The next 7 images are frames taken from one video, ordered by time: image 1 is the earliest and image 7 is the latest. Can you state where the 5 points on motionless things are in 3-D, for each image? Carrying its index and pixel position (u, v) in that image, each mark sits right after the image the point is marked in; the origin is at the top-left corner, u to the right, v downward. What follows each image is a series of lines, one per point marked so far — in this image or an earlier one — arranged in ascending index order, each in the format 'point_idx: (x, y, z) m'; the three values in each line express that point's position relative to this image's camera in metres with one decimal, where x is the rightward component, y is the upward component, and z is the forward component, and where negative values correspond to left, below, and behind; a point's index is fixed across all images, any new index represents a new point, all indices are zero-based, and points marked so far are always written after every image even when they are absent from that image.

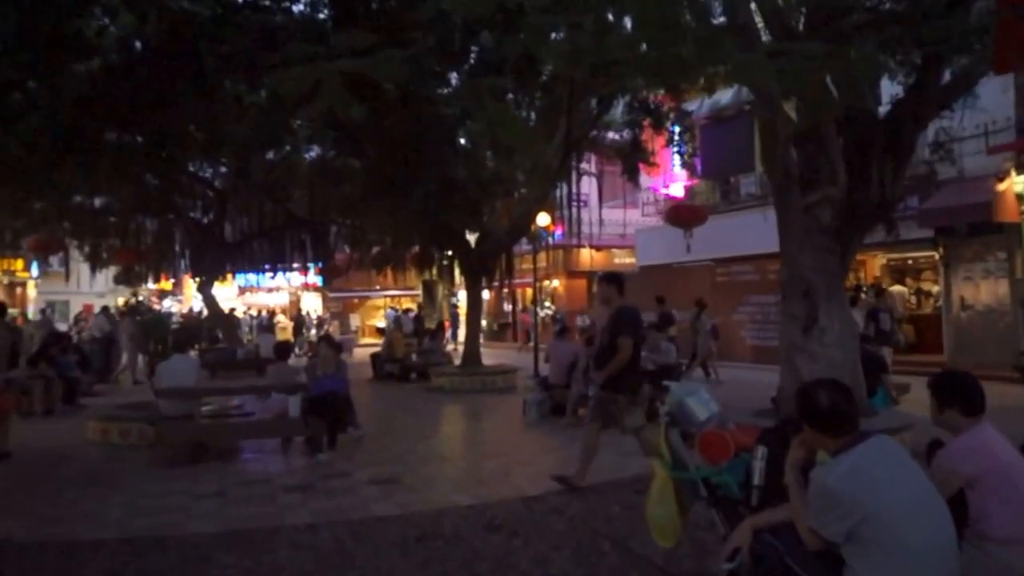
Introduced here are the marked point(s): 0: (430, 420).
0: (-1.2, -2.0, +14.3) m
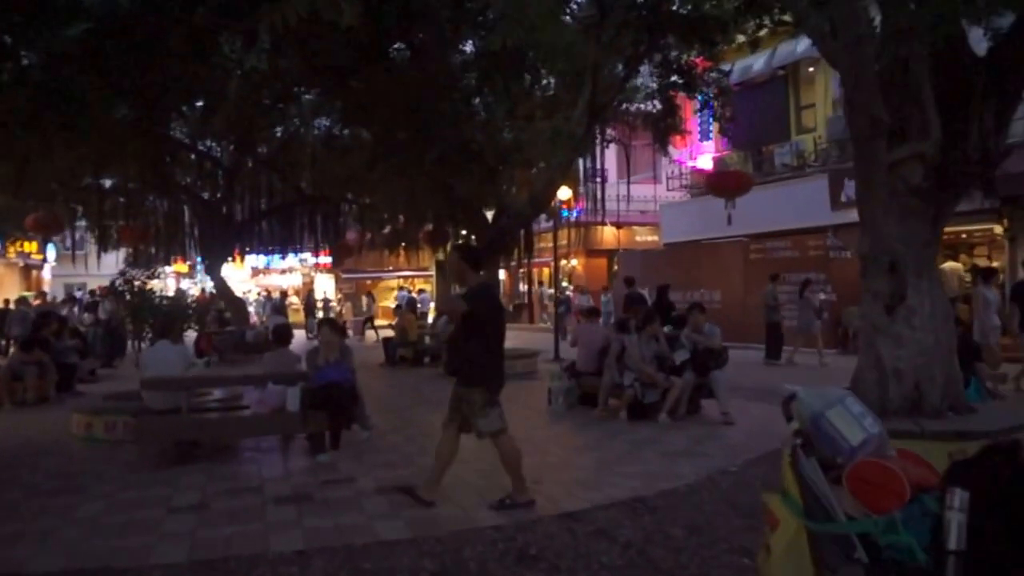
0: (-0.9, -1.7, +13.0) m
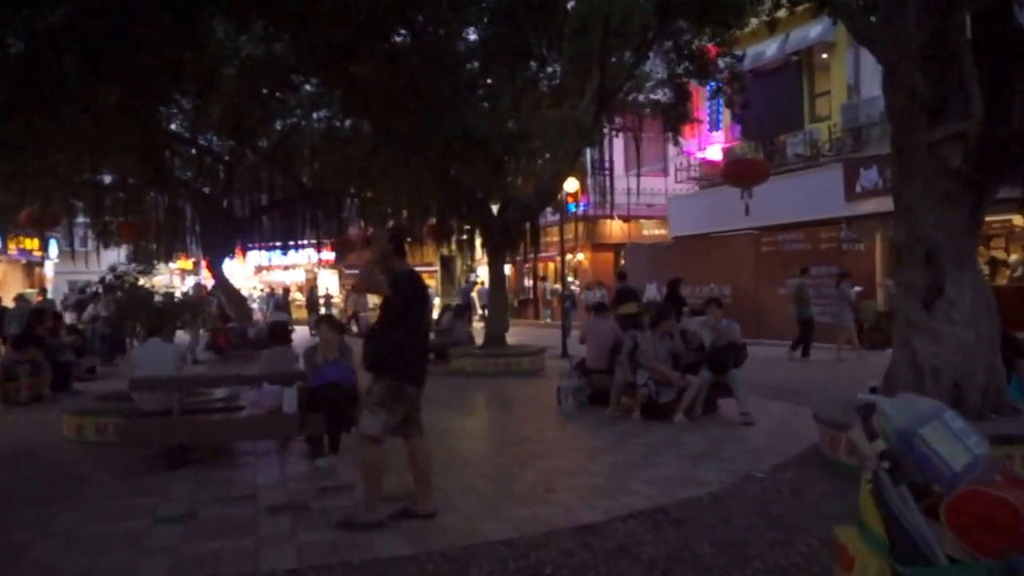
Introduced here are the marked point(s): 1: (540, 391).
0: (-0.8, -1.6, +12.5) m
1: (+0.4, -1.5, +14.3) m
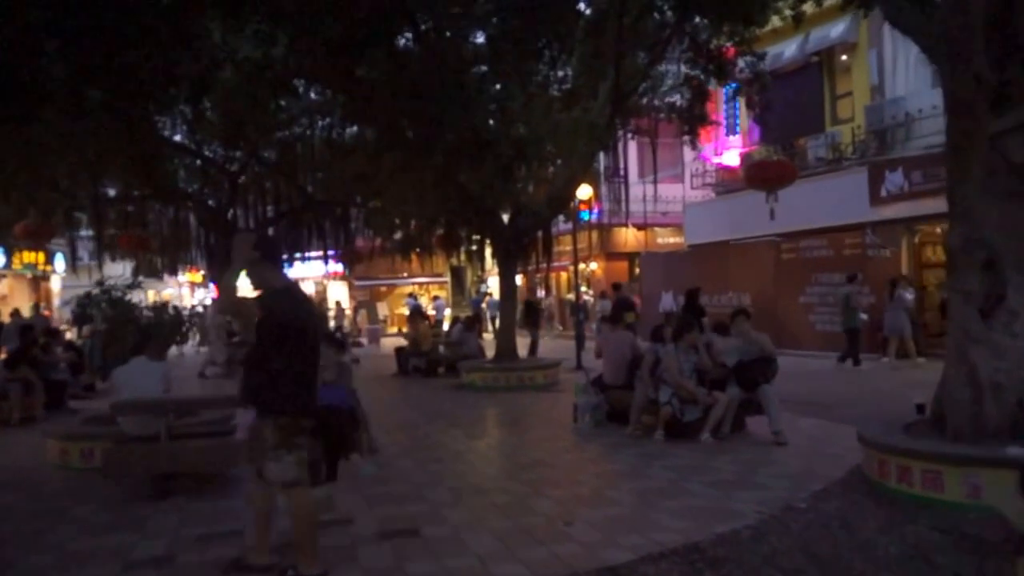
0: (-0.6, -1.7, +11.8) m
1: (+0.6, -1.7, +13.6) m
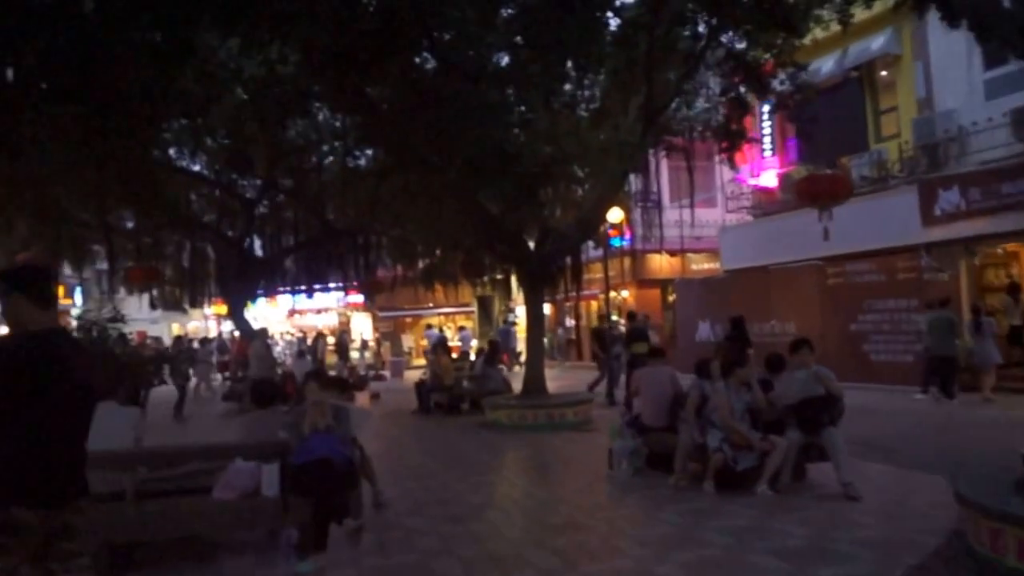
0: (-0.3, -2.1, +10.6) m
1: (+0.9, -2.0, +12.3) m
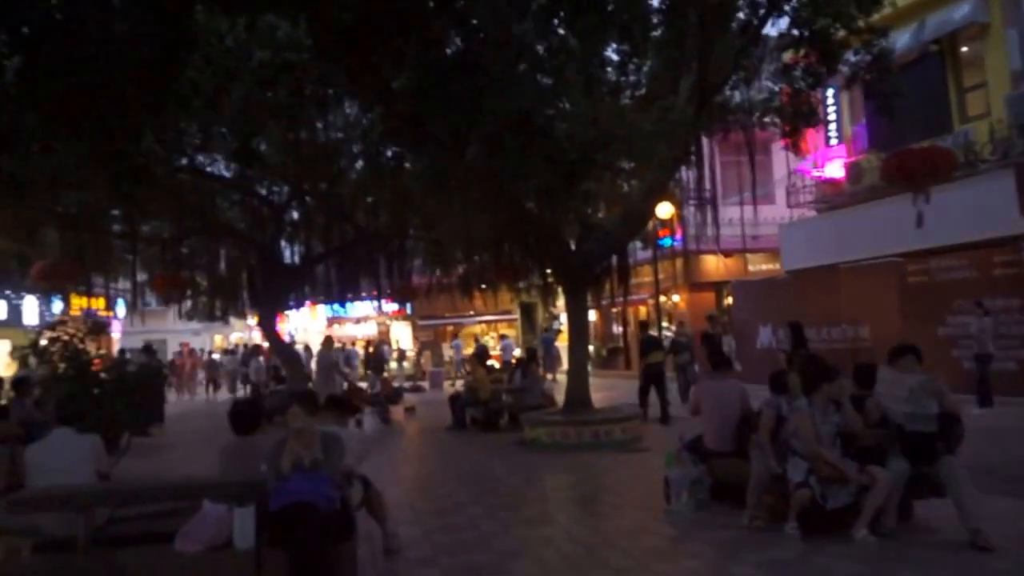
0: (0.0, -2.1, +8.9) m
1: (+1.4, -2.0, +10.6) m
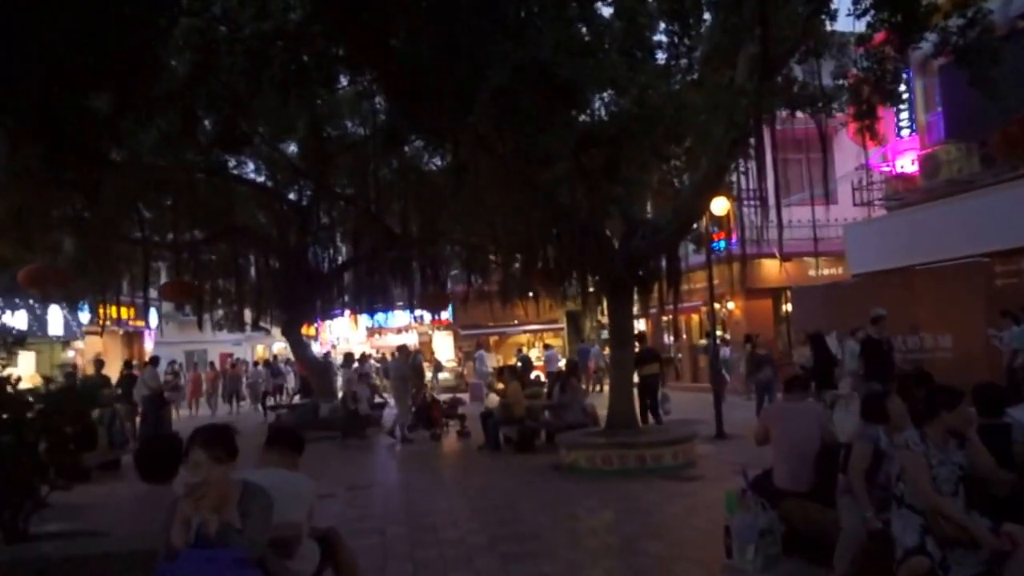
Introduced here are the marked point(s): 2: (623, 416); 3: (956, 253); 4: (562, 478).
0: (+0.2, -2.1, +7.1) m
1: (+1.6, -2.0, +8.8) m
2: (+1.6, -1.8, +14.5) m
3: (+8.0, +0.6, +17.8) m
4: (+0.6, -2.4, +12.7) m
